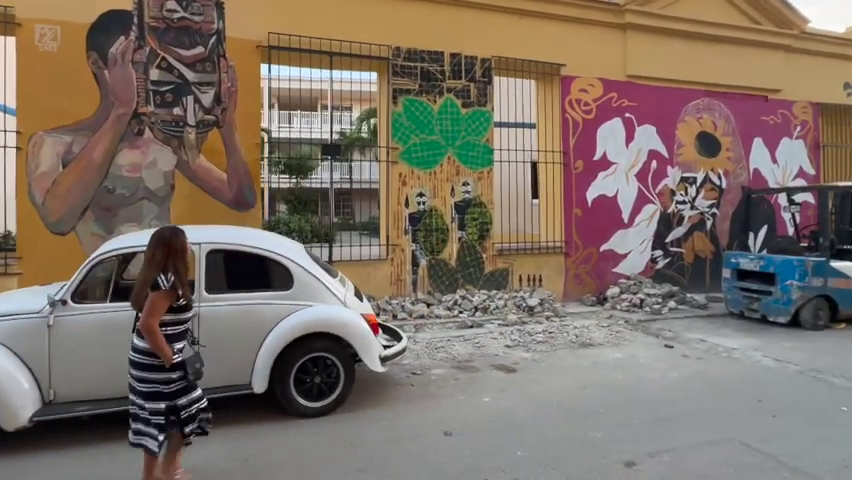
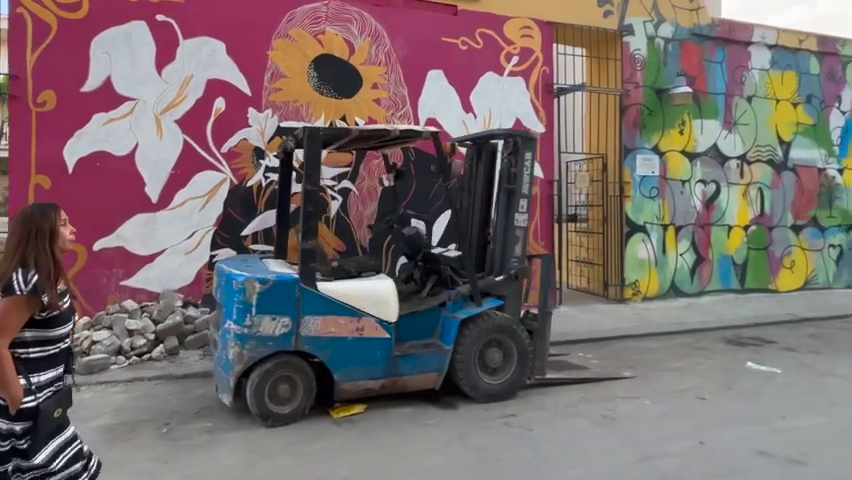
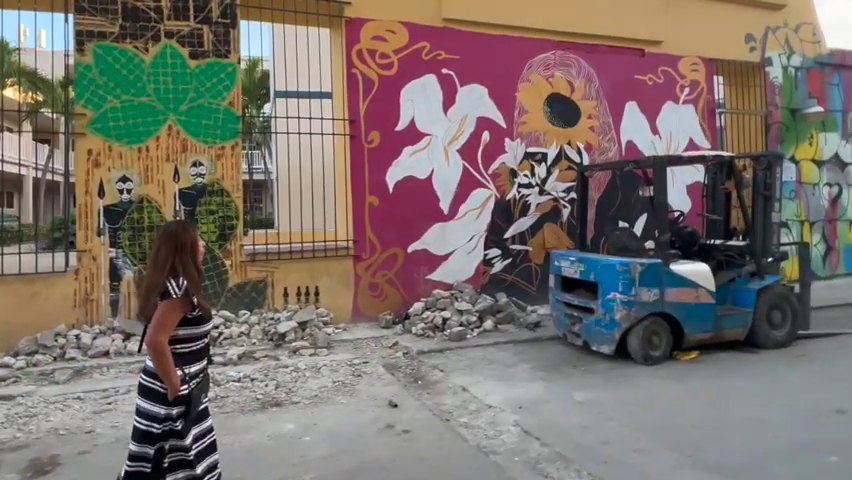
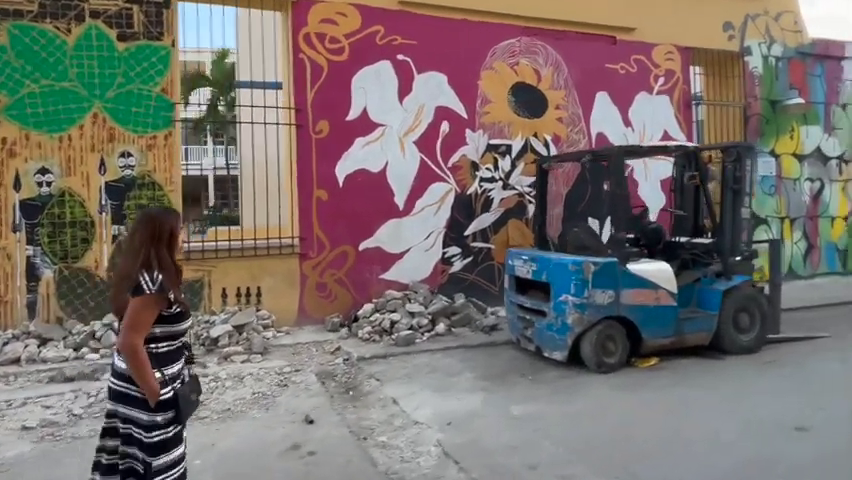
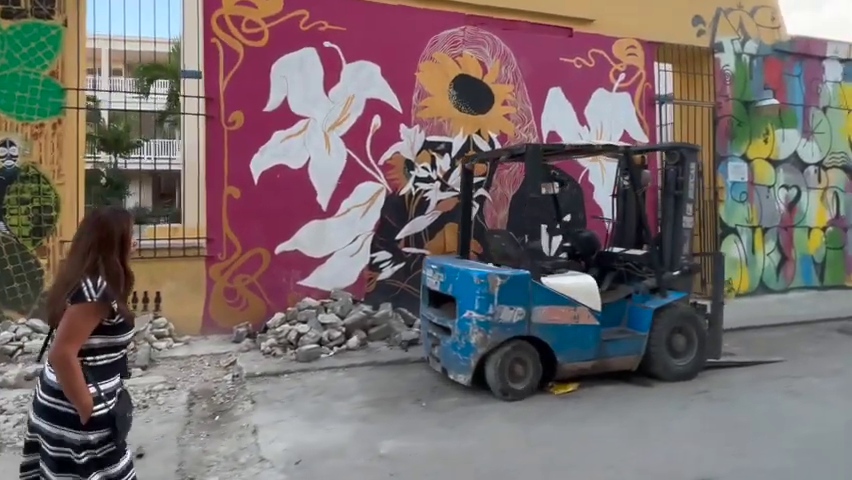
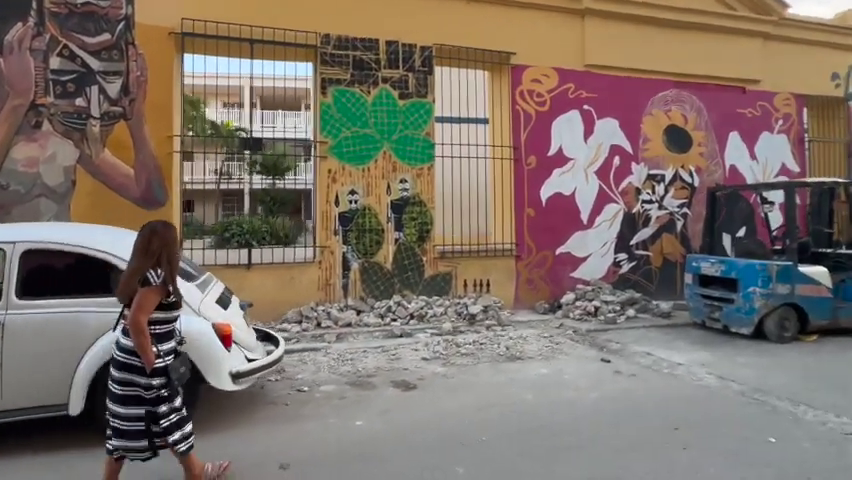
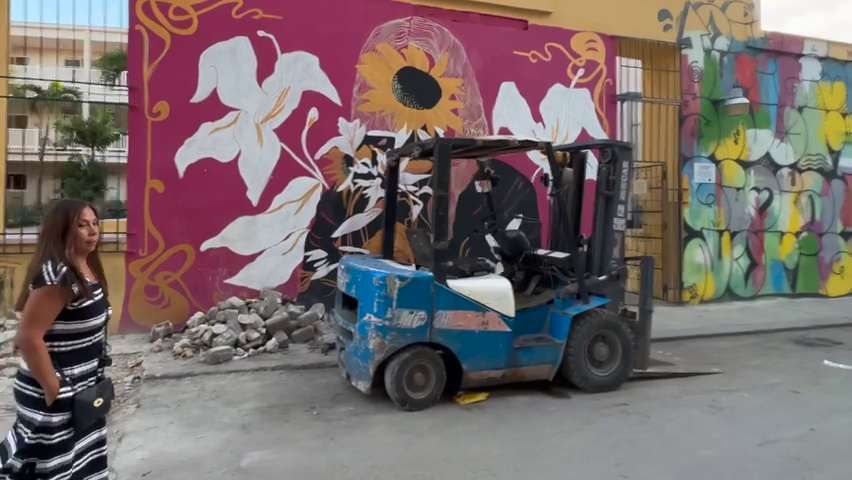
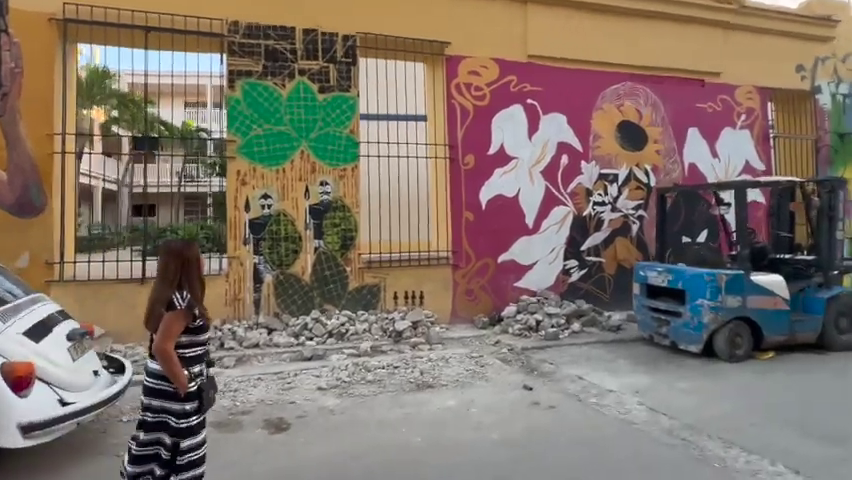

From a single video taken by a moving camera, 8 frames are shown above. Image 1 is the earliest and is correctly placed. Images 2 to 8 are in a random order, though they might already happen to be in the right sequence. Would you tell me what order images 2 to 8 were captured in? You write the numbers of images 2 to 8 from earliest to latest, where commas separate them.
6, 8, 3, 4, 5, 7, 2
